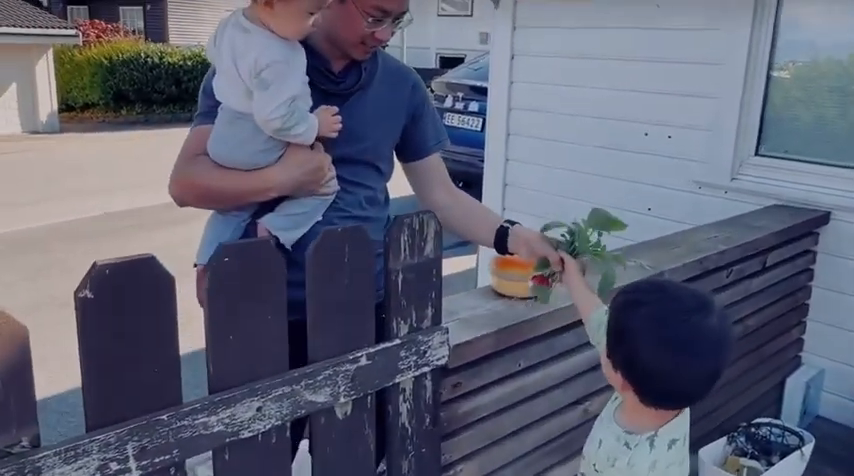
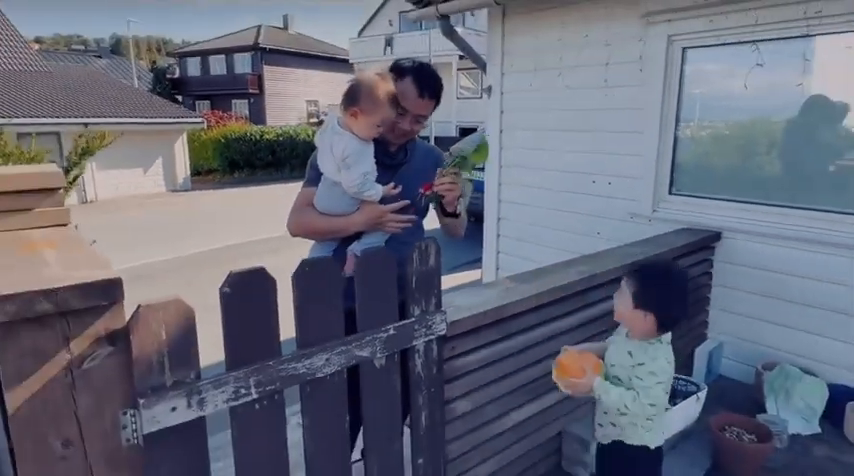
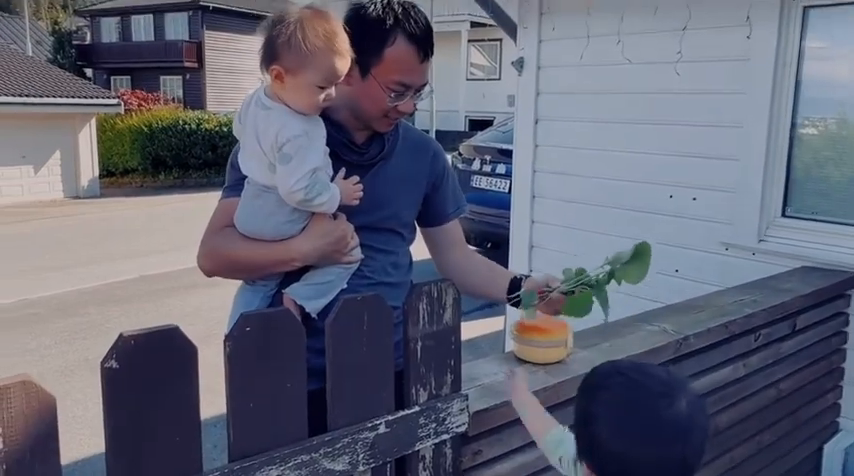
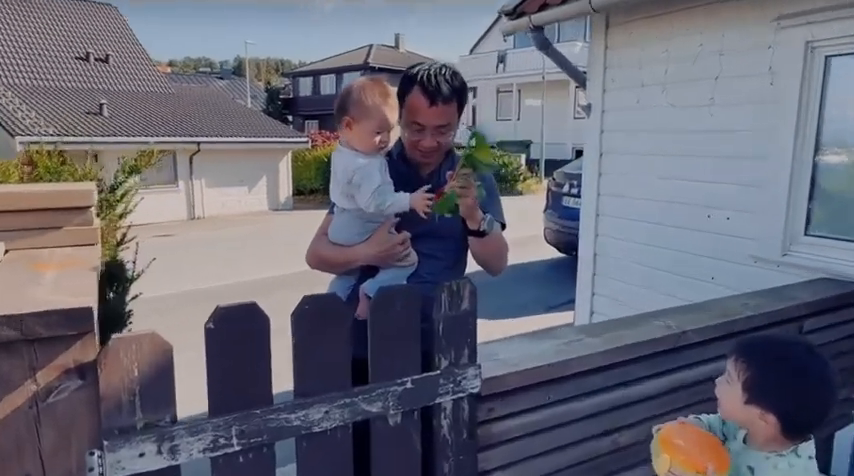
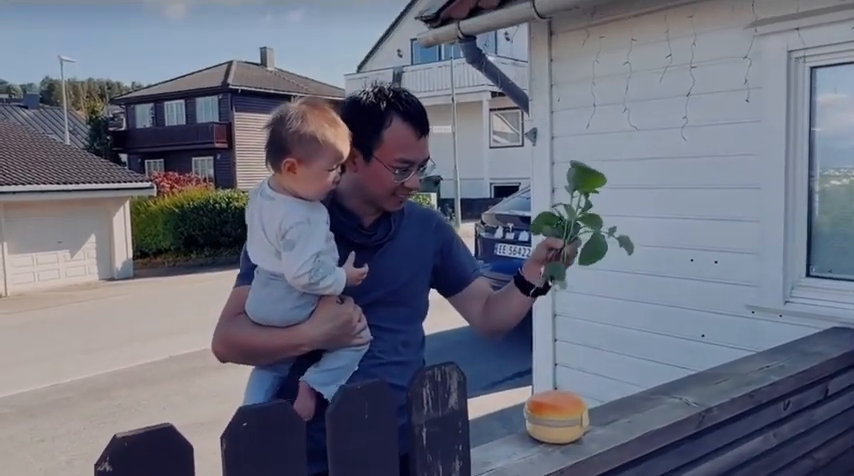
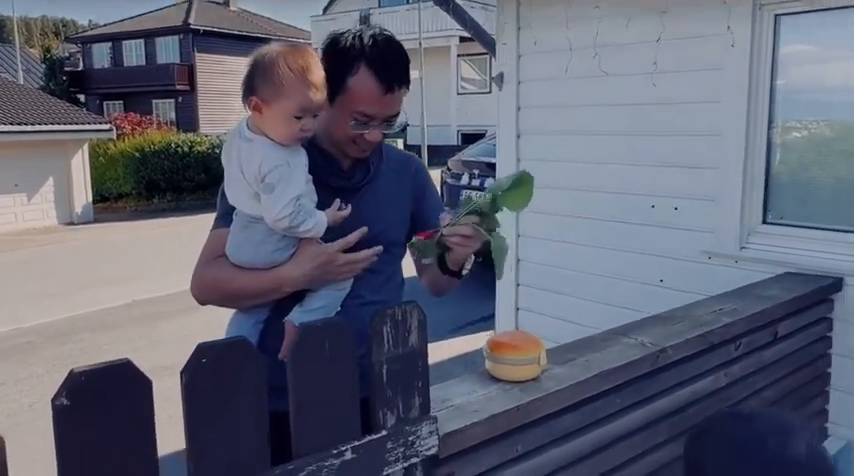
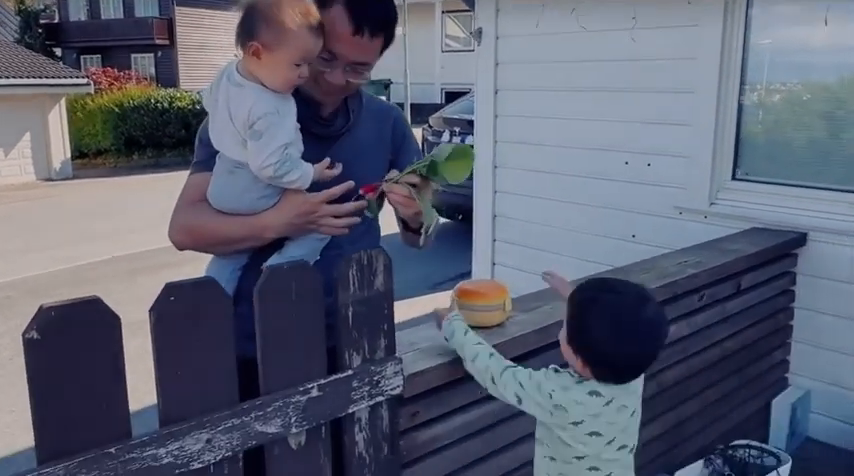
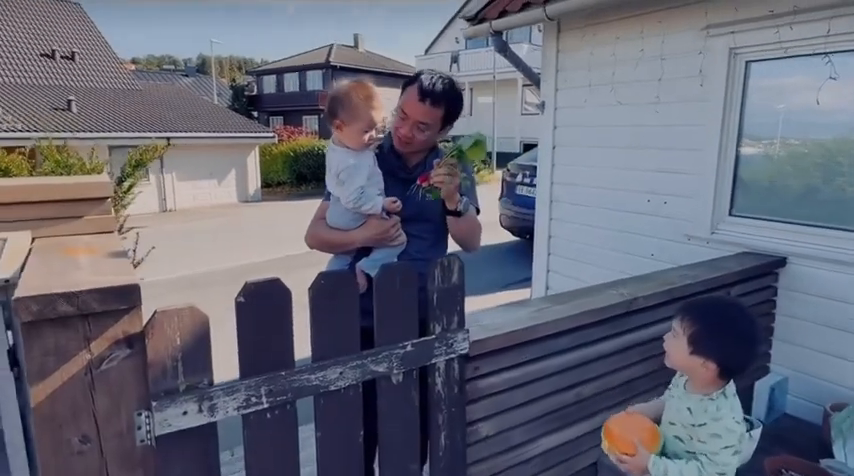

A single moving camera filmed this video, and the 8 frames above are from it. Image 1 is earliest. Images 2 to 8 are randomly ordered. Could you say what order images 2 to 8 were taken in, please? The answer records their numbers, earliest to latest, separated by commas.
3, 5, 6, 7, 2, 8, 4
